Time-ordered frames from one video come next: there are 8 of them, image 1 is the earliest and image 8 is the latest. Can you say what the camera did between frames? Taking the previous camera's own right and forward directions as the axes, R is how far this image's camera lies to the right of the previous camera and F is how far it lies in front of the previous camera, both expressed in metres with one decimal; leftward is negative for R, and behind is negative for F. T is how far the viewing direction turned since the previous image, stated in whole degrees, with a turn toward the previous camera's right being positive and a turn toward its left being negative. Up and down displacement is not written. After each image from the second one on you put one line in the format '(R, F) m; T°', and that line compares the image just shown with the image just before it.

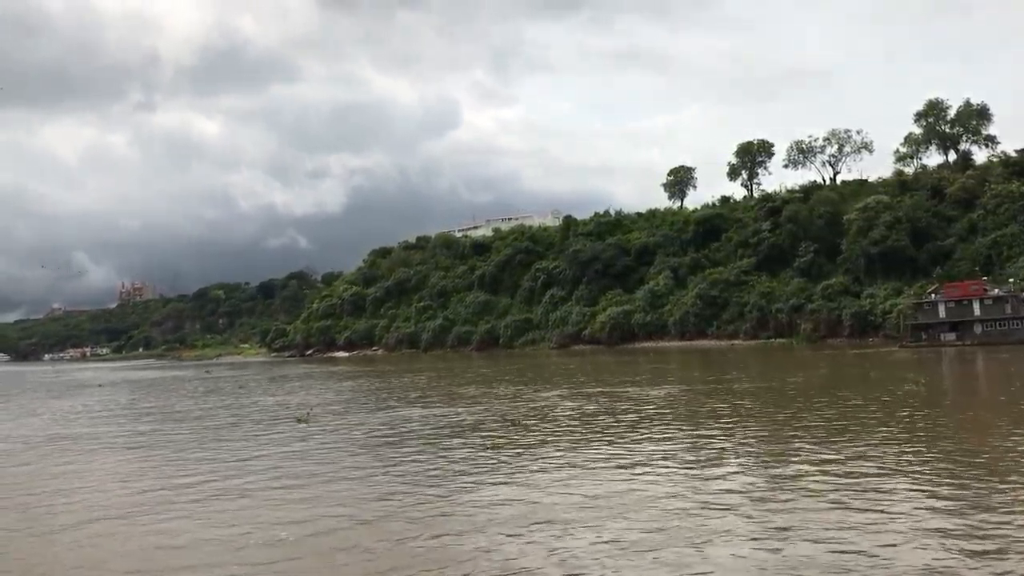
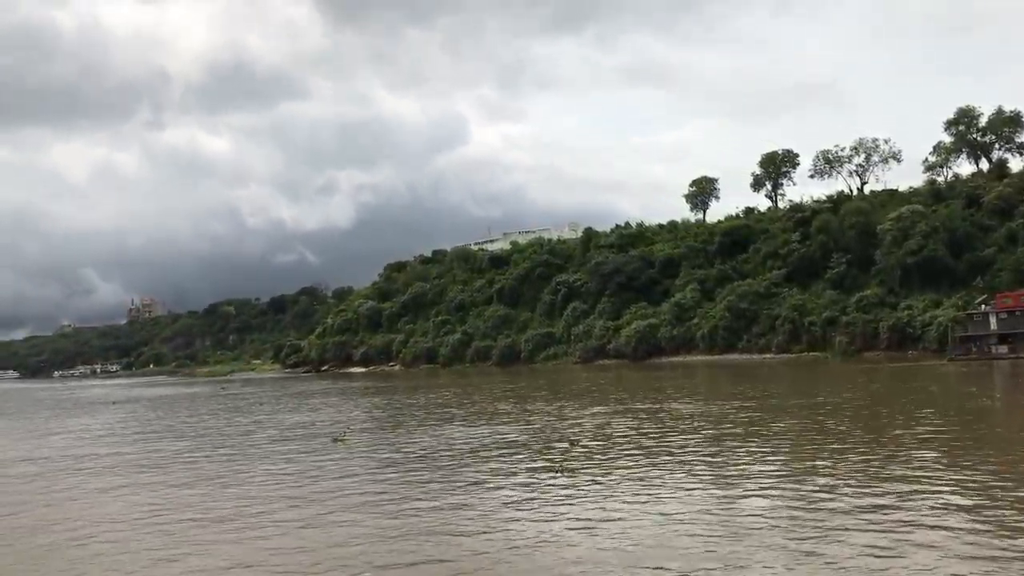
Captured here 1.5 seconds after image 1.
(-1.3, +1.4) m; 0°
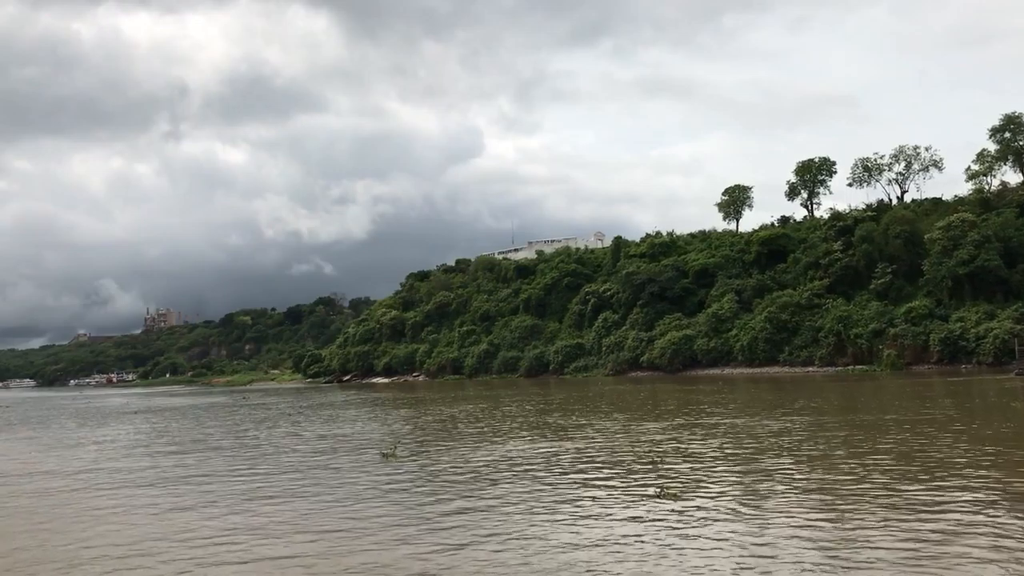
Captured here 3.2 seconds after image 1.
(-1.5, +1.6) m; -1°
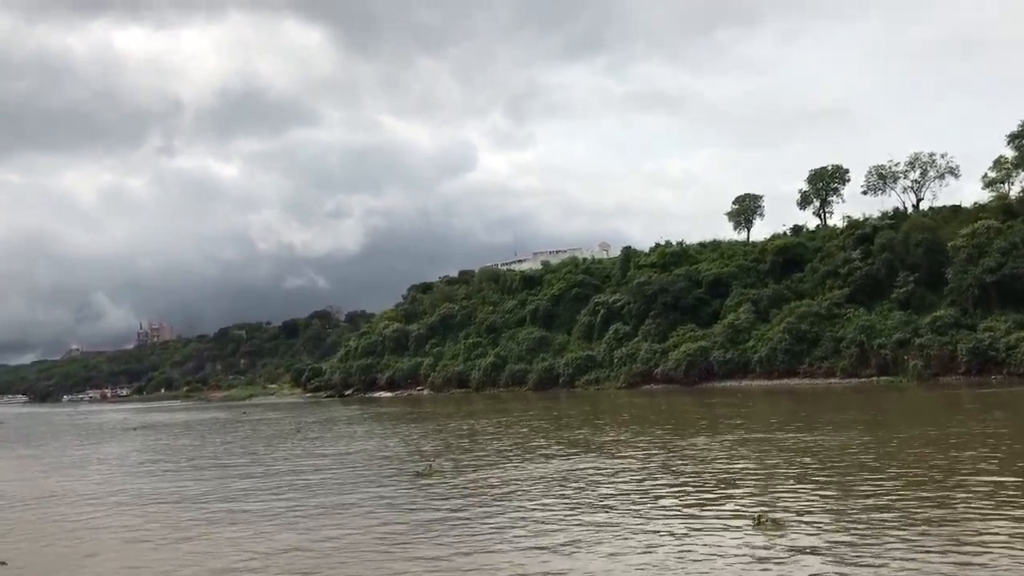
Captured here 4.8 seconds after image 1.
(-1.3, +1.6) m; 0°
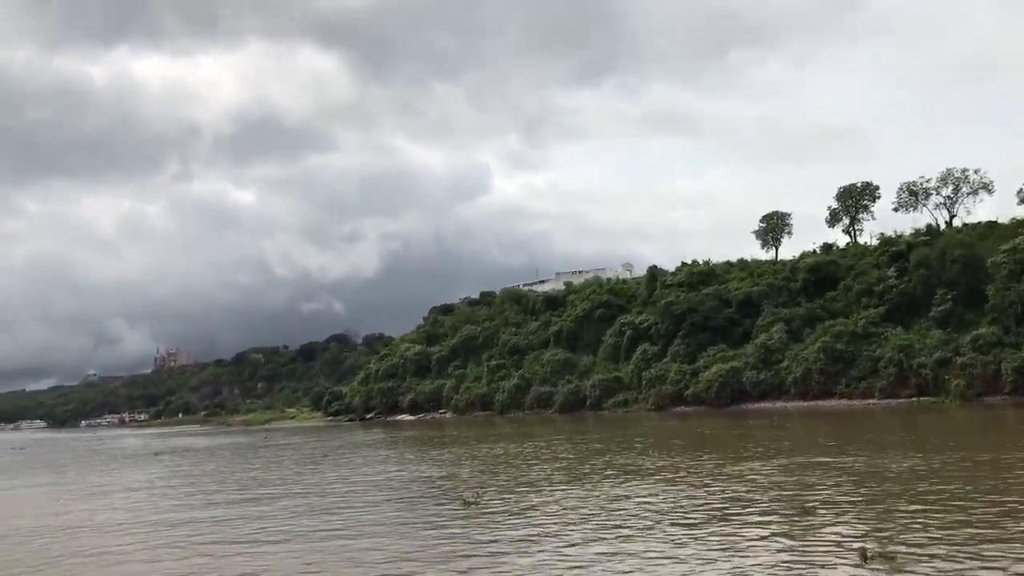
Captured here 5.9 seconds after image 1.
(-1.0, +0.8) m; -1°
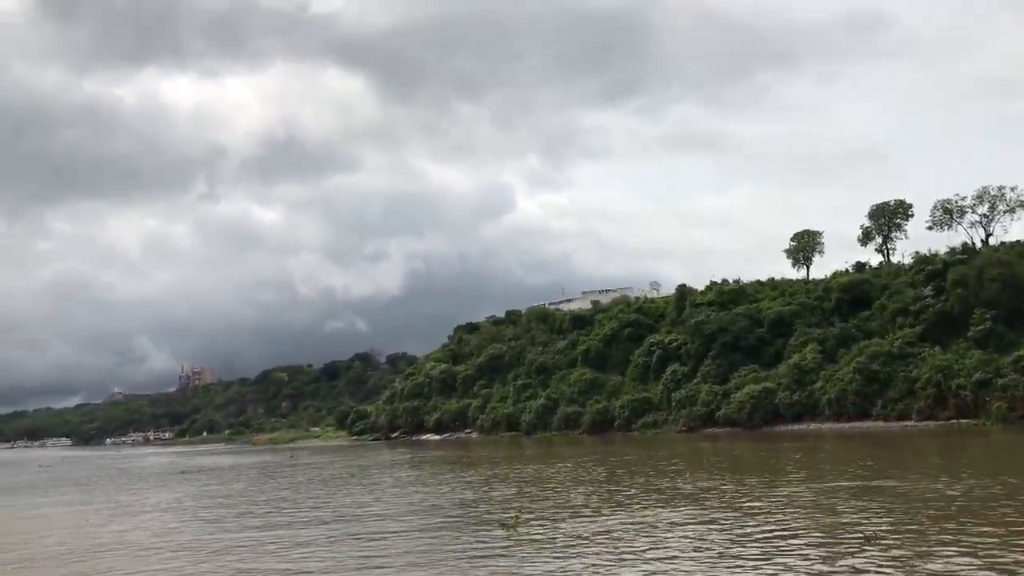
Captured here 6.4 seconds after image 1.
(-0.5, +0.3) m; -2°
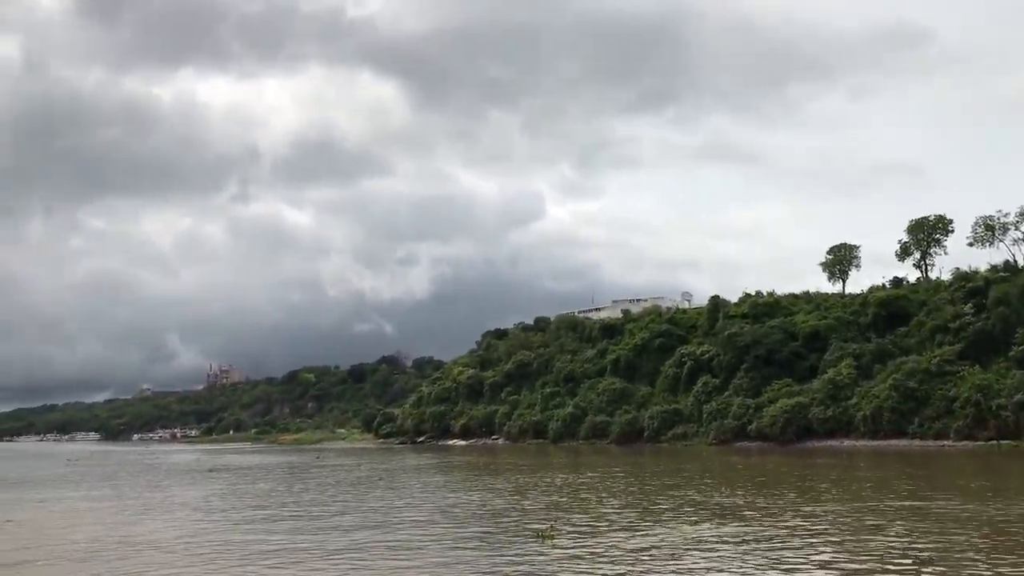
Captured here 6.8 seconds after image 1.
(-0.4, +0.1) m; -2°
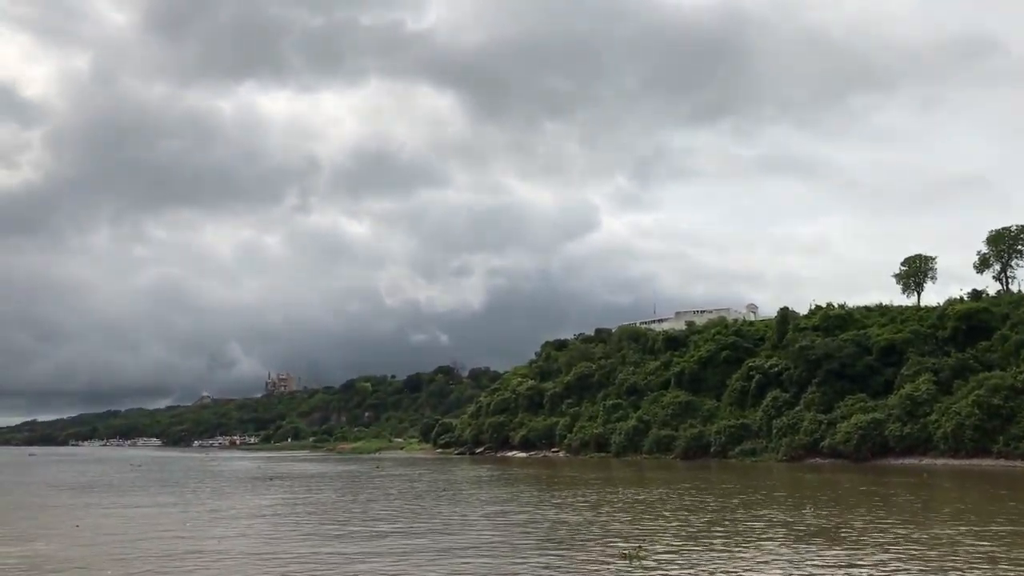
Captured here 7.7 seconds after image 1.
(-0.9, +0.3) m; -4°
